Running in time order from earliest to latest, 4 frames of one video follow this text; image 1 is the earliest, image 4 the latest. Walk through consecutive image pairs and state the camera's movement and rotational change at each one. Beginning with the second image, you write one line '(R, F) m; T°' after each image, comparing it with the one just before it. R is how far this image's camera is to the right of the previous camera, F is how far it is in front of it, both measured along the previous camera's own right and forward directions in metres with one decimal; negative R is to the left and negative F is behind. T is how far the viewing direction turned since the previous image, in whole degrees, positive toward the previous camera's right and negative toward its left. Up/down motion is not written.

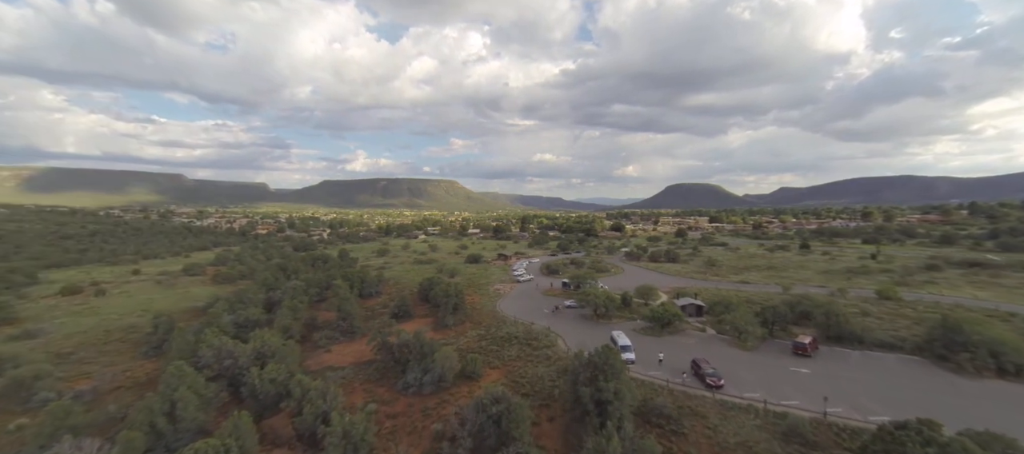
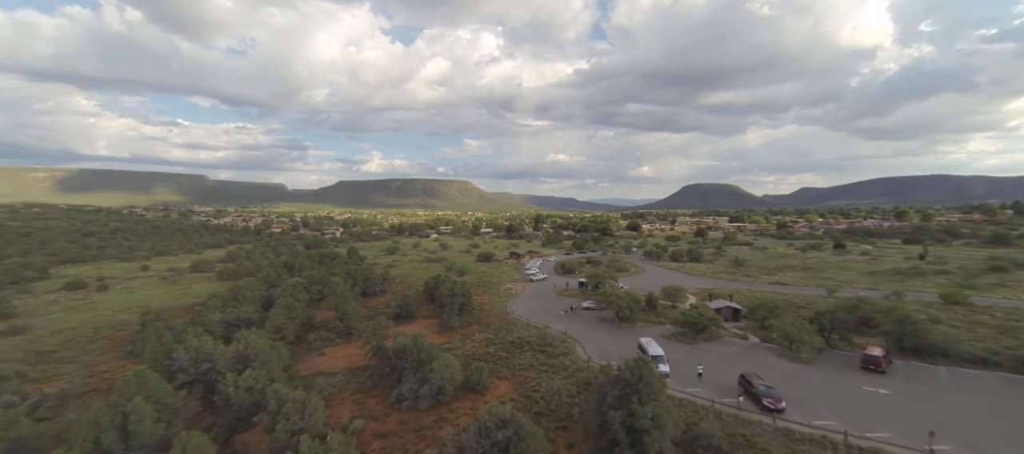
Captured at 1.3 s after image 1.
(+0.1, +4.2) m; -2°
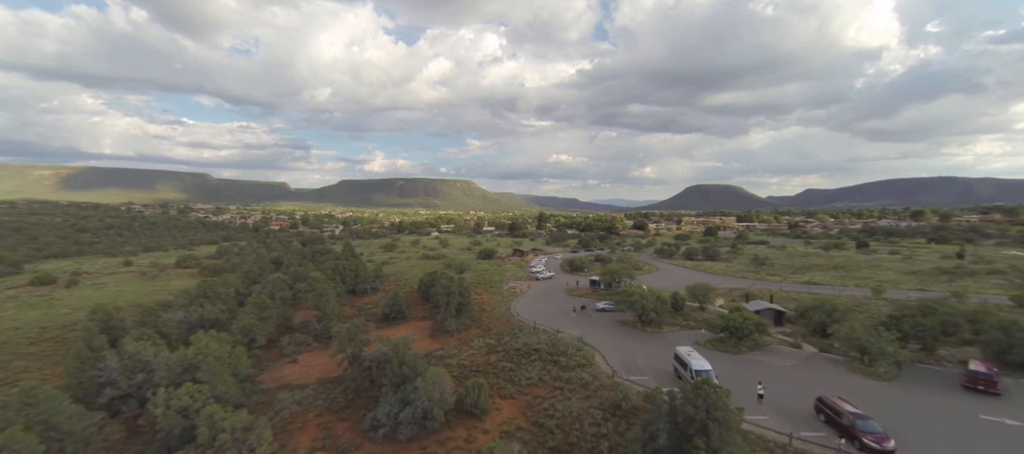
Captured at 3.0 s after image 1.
(-0.3, +5.3) m; 0°
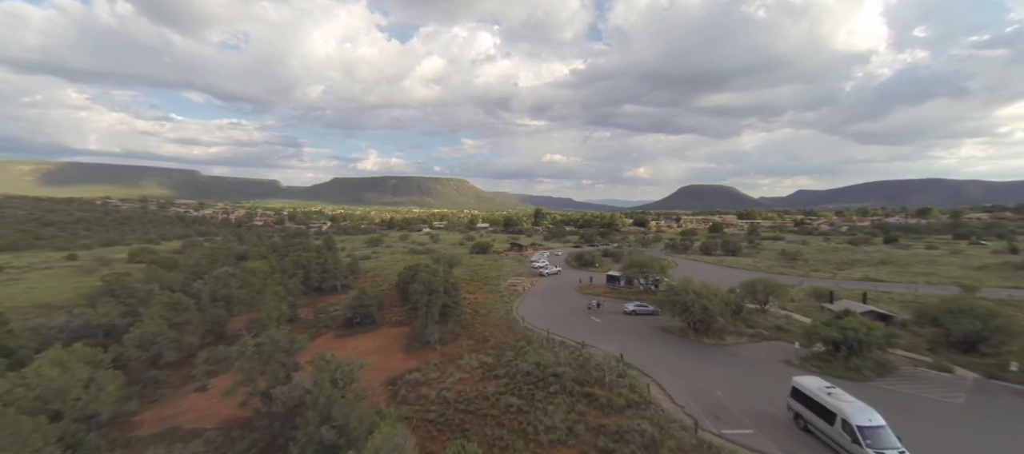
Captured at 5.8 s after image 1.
(-0.7, +8.9) m; +1°
